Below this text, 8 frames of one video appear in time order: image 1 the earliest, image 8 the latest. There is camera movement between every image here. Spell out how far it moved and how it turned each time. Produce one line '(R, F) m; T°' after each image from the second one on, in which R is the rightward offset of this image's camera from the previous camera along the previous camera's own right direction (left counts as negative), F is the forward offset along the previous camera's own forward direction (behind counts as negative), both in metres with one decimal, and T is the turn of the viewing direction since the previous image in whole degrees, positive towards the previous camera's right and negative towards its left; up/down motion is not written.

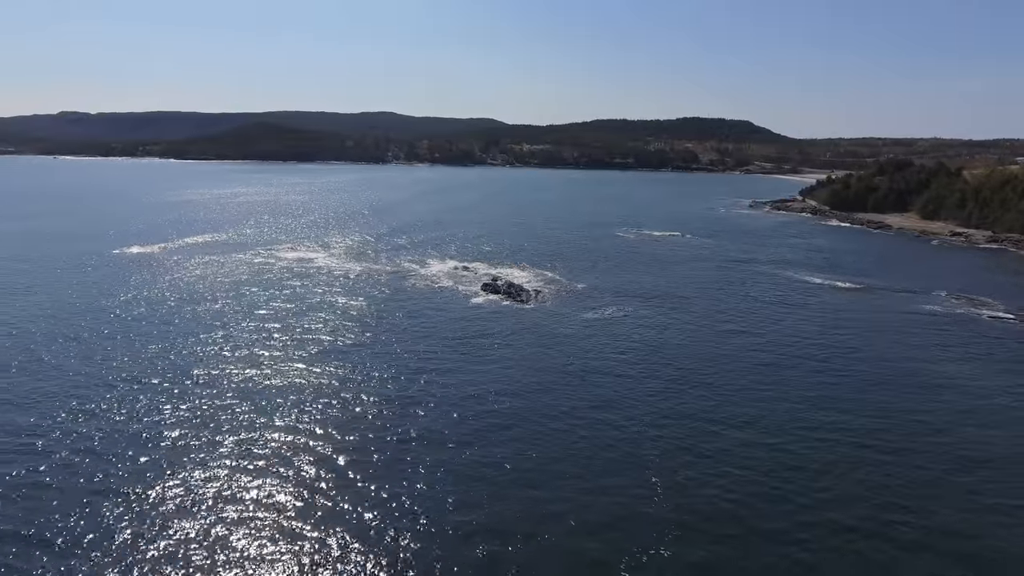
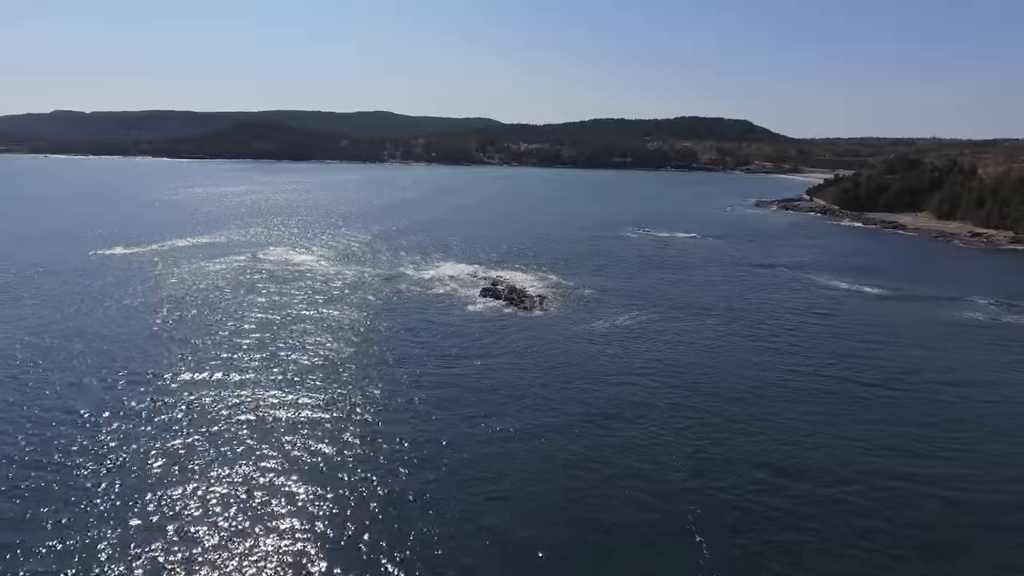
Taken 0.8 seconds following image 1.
(-0.3, +3.2) m; 0°
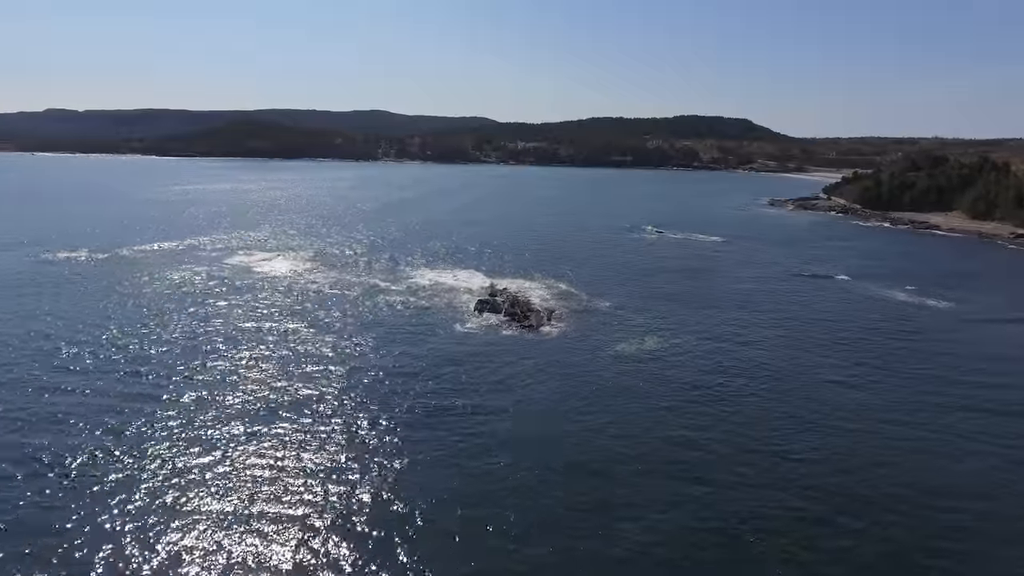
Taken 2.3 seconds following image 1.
(-0.3, +5.8) m; 0°
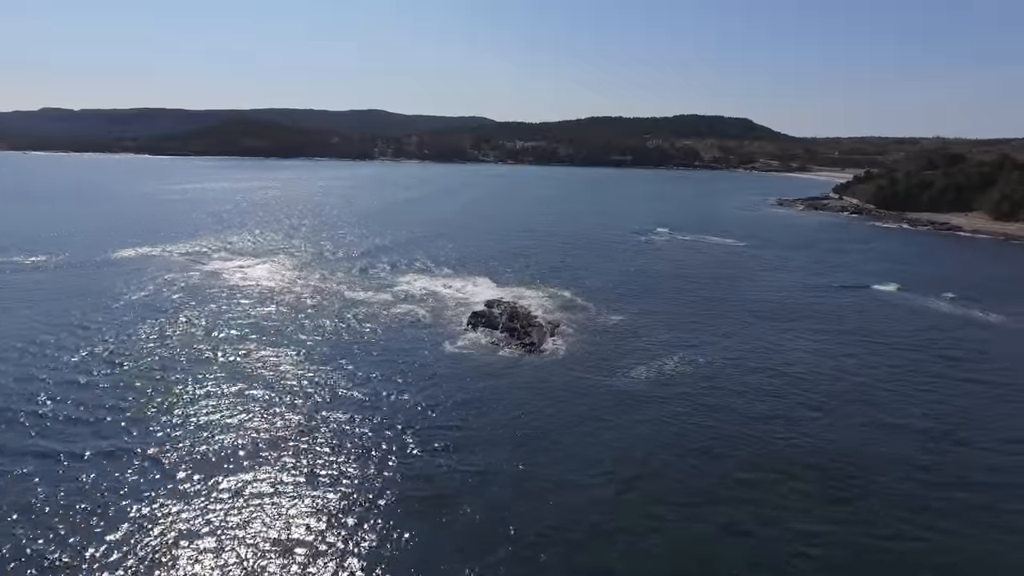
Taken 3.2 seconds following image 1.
(0.0, +3.5) m; 0°
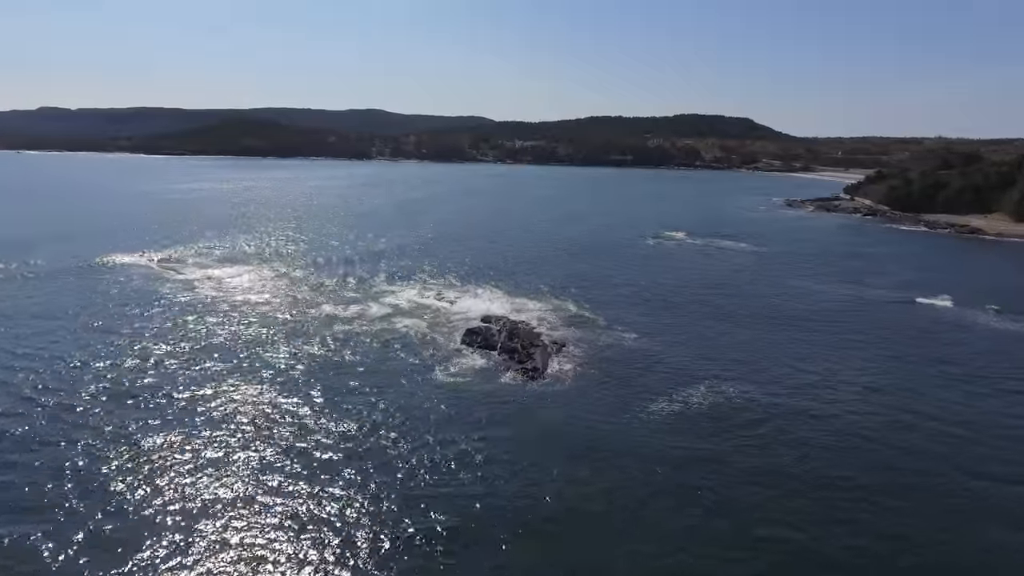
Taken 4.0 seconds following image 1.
(0.0, +3.0) m; 0°
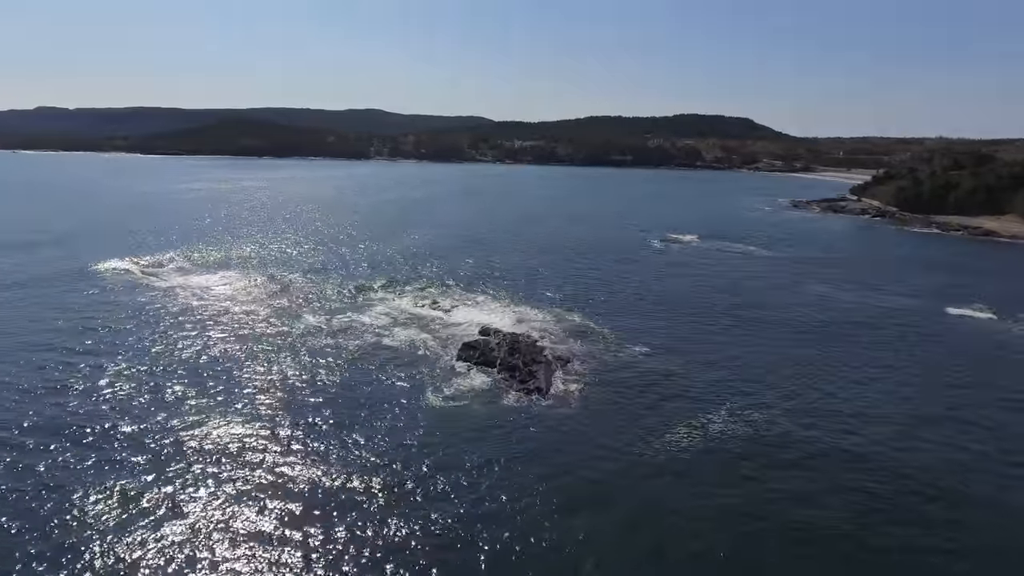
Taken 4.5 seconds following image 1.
(-0.1, +1.8) m; 0°
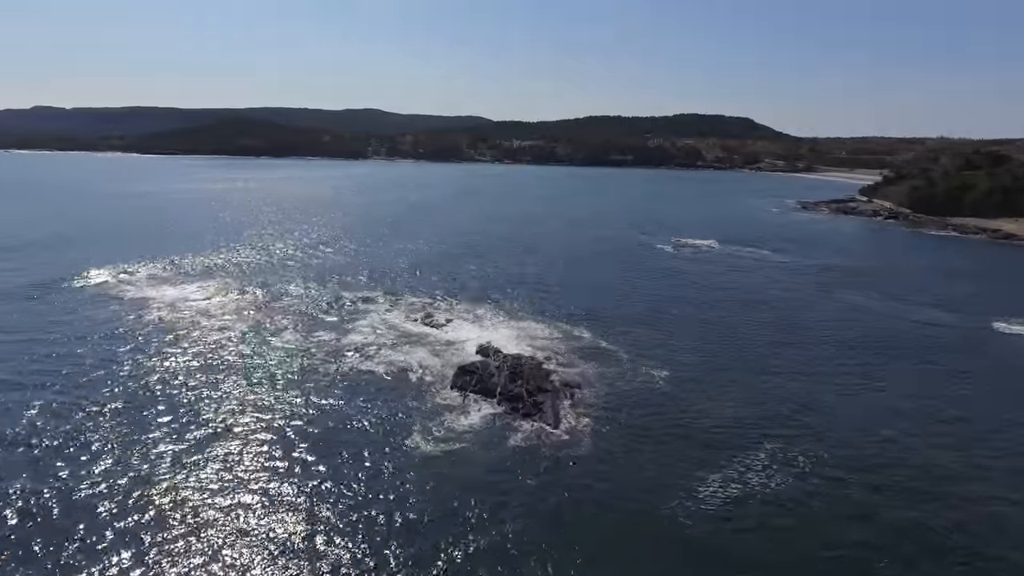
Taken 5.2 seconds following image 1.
(-0.1, +2.5) m; 0°
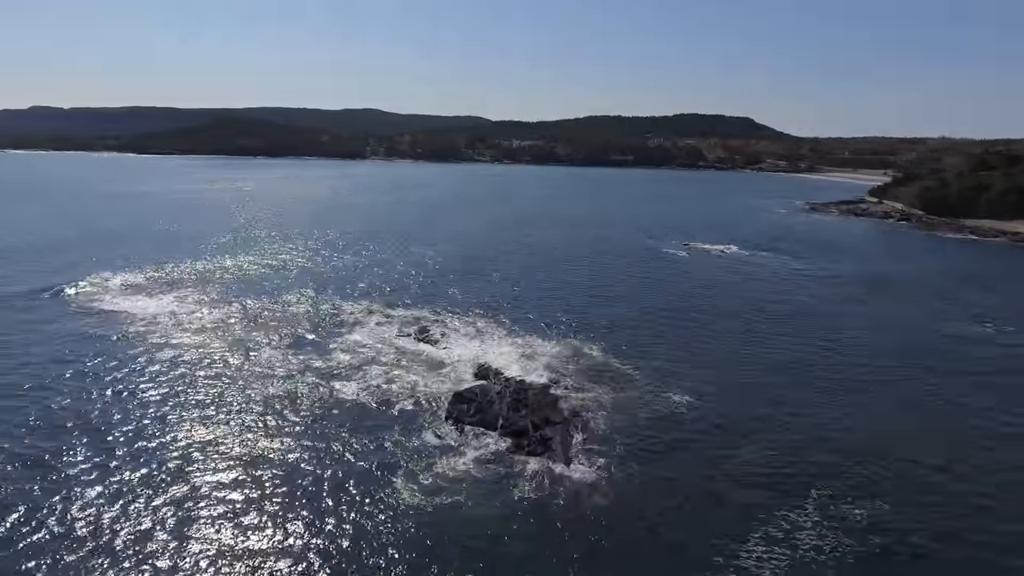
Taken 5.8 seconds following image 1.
(-0.1, +2.2) m; 0°
